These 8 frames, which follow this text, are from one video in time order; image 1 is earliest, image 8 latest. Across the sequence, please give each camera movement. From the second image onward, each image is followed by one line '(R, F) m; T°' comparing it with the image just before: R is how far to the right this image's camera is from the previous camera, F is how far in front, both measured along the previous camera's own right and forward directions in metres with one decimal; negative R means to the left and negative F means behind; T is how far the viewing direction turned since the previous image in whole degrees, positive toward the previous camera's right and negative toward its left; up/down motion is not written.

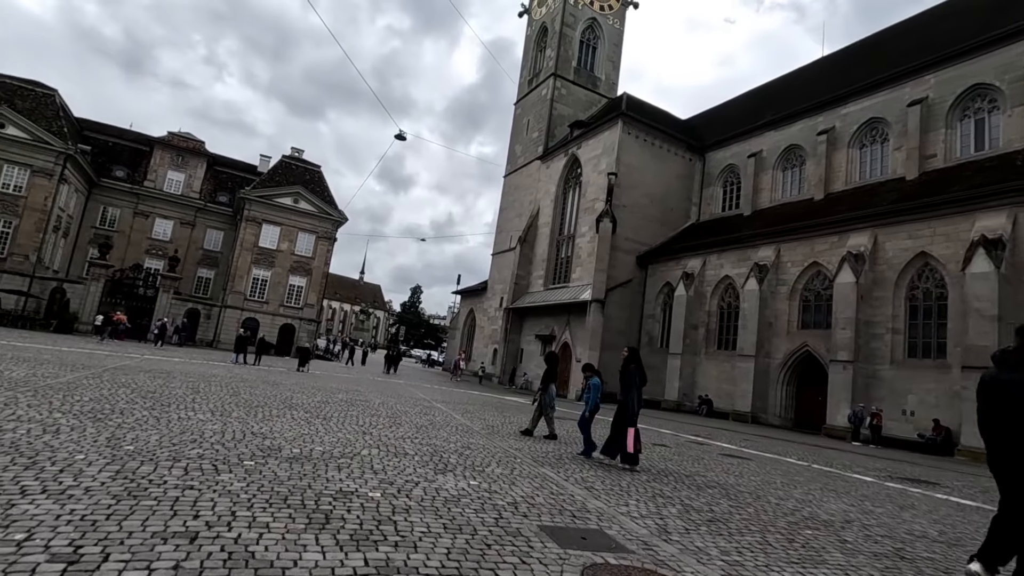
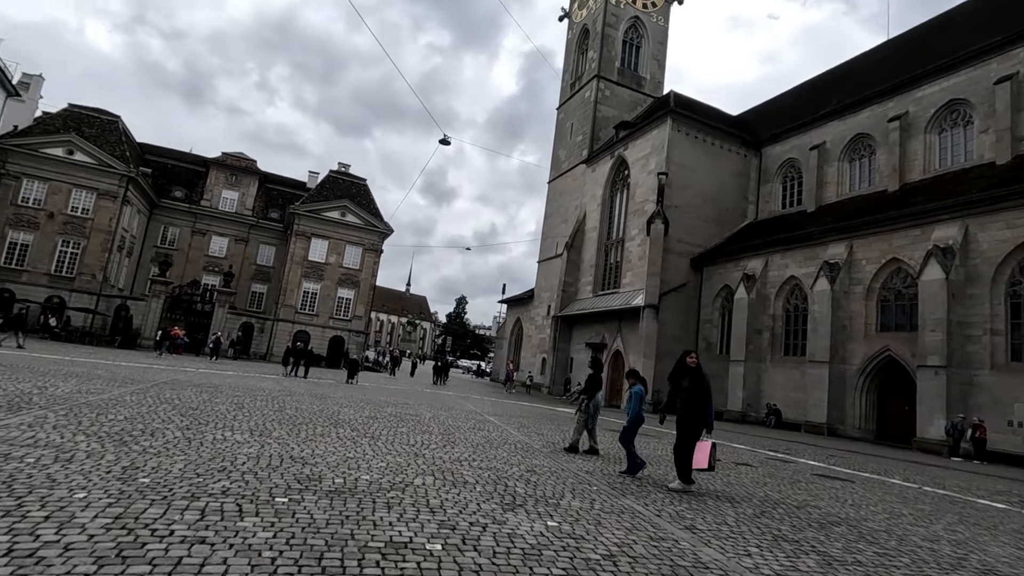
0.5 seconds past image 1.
(-0.2, +0.8) m; -4°
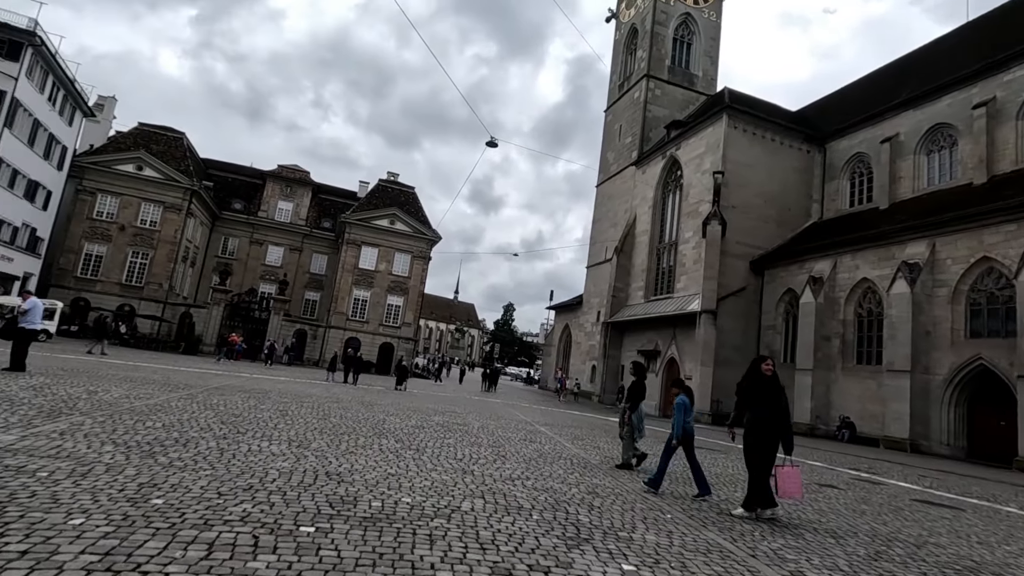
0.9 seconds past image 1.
(-0.1, +0.6) m; -5°
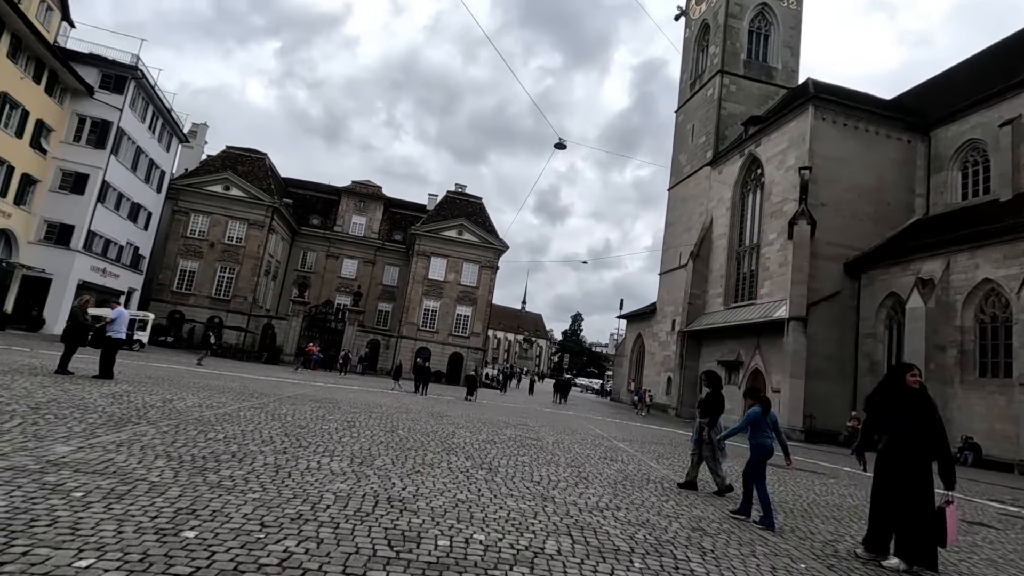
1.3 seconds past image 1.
(-0.1, +0.7) m; -7°
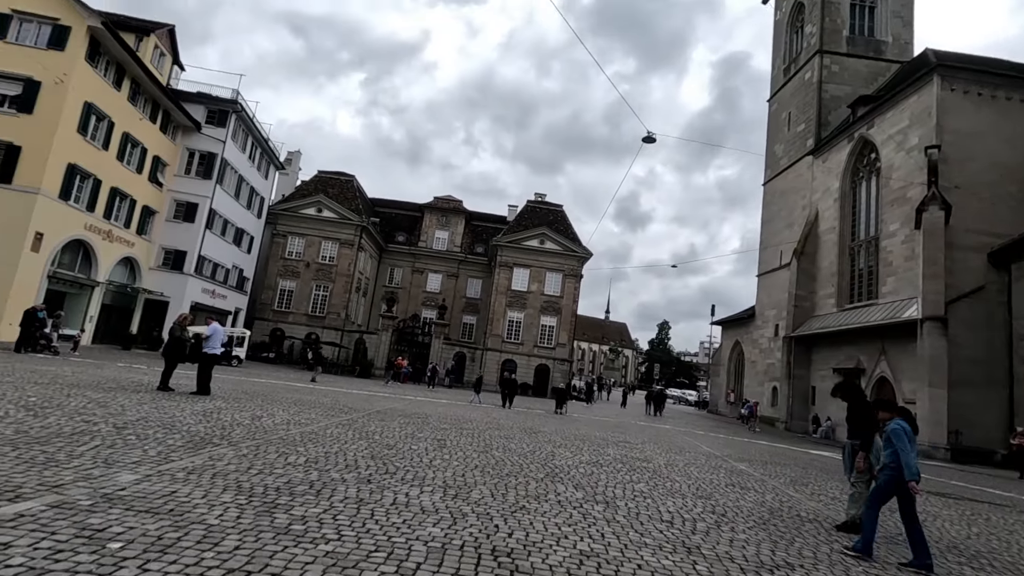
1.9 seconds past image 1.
(-0.3, +0.9) m; -8°
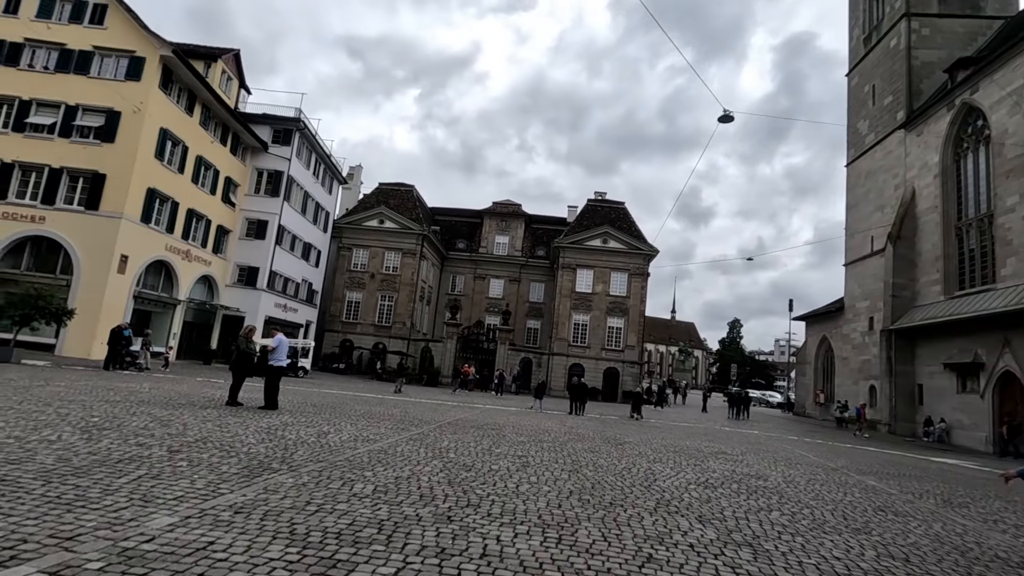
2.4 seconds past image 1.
(-0.3, +1.0) m; -6°
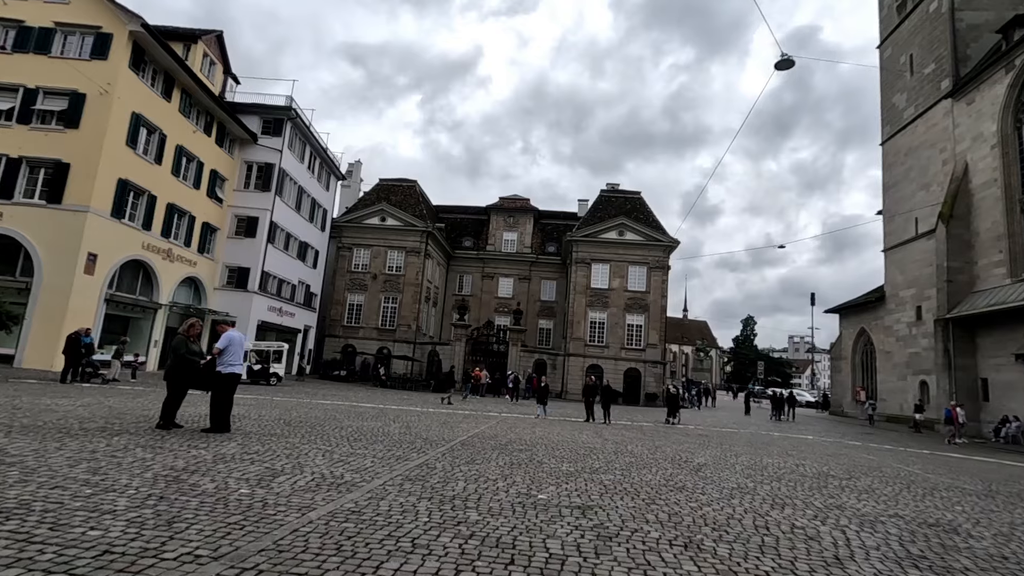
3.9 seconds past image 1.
(-0.4, +3.1) m; -1°
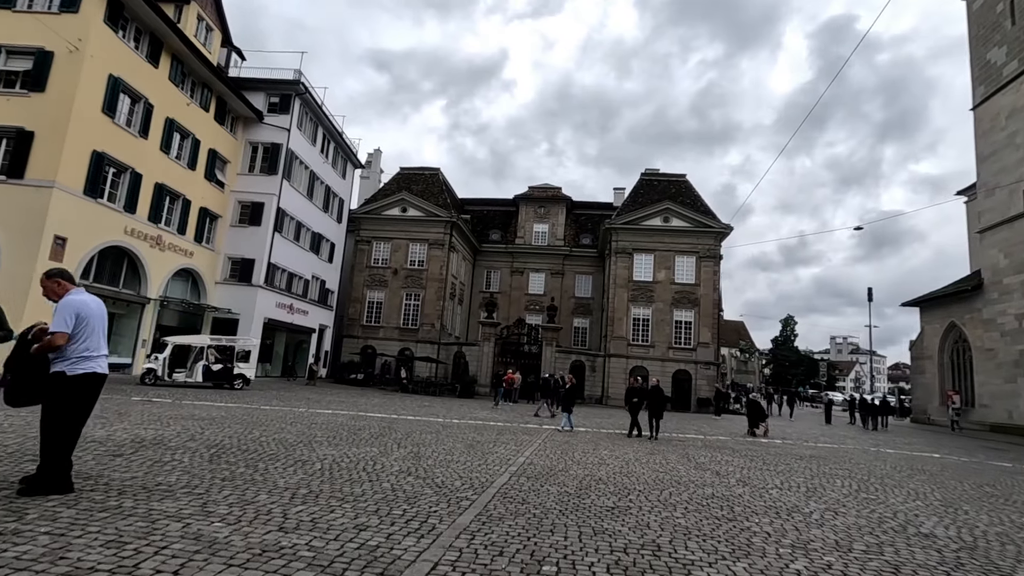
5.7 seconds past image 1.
(-0.5, +4.3) m; -3°
